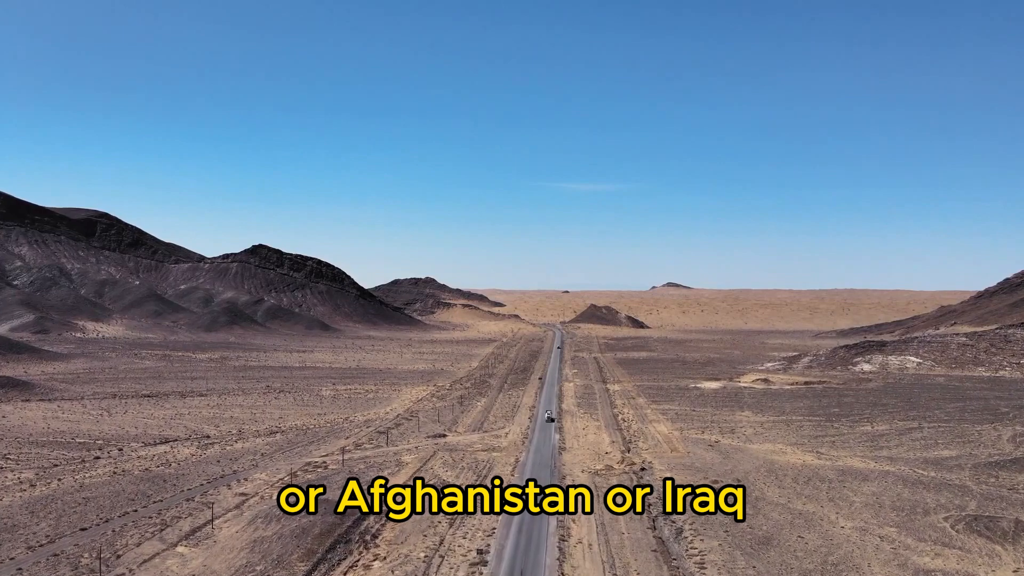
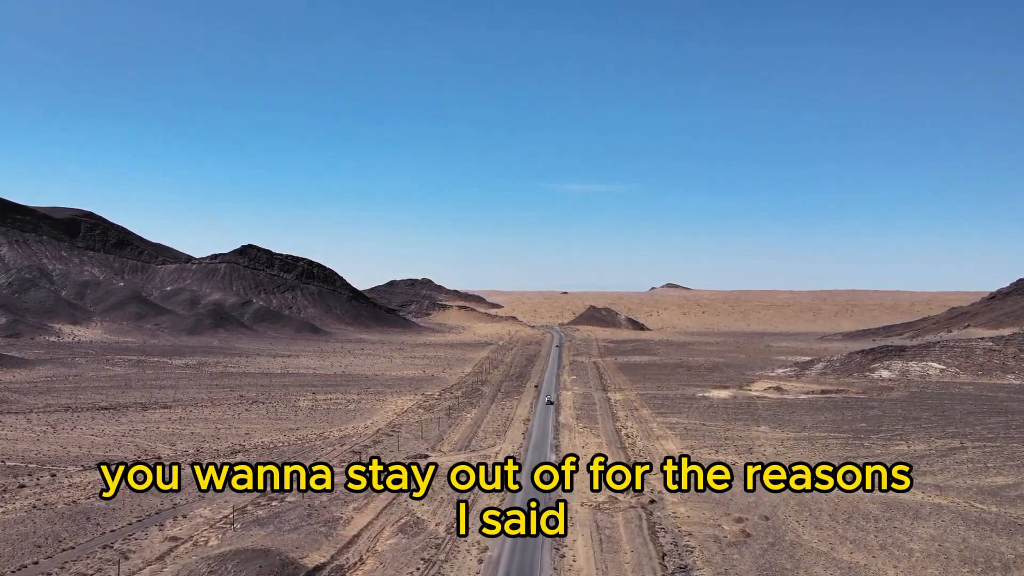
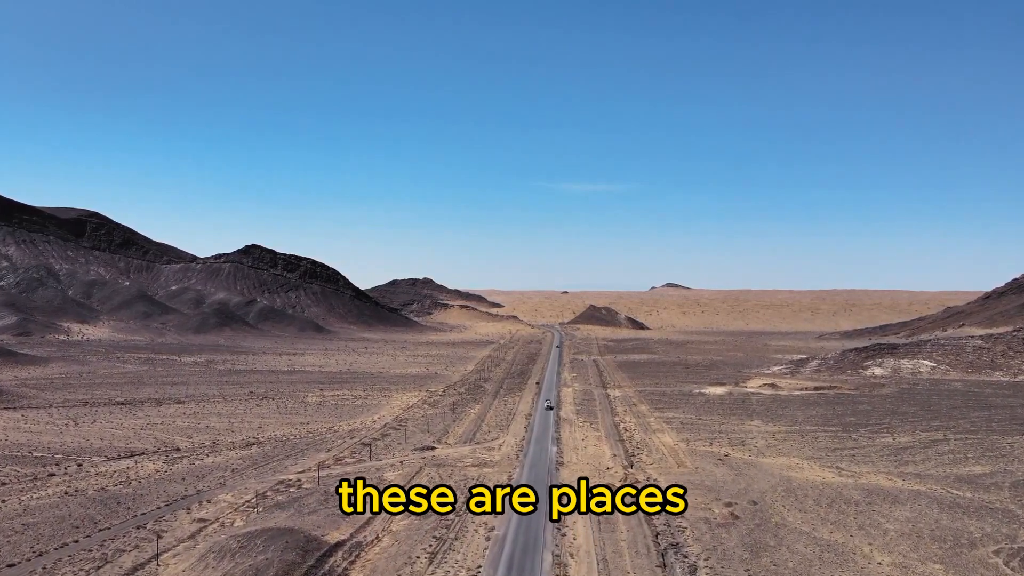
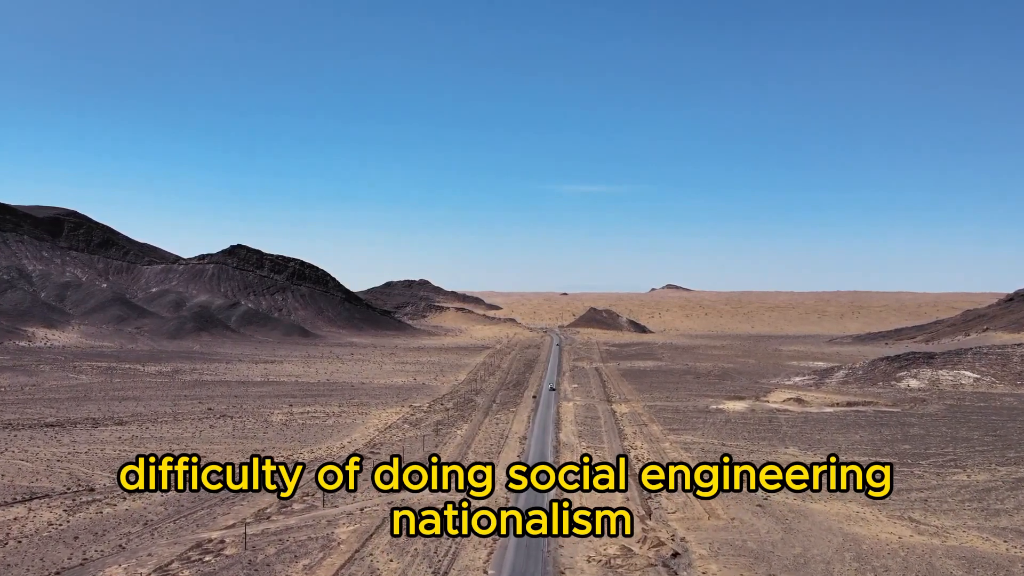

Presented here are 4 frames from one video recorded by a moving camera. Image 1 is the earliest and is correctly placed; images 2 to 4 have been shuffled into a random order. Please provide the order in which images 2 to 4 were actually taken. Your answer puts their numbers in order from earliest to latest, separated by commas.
3, 2, 4
